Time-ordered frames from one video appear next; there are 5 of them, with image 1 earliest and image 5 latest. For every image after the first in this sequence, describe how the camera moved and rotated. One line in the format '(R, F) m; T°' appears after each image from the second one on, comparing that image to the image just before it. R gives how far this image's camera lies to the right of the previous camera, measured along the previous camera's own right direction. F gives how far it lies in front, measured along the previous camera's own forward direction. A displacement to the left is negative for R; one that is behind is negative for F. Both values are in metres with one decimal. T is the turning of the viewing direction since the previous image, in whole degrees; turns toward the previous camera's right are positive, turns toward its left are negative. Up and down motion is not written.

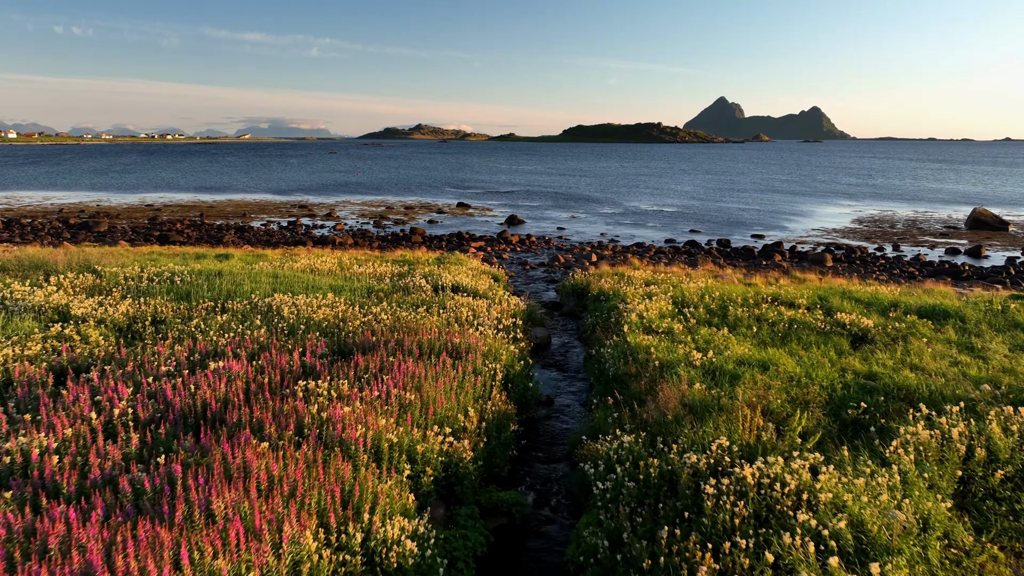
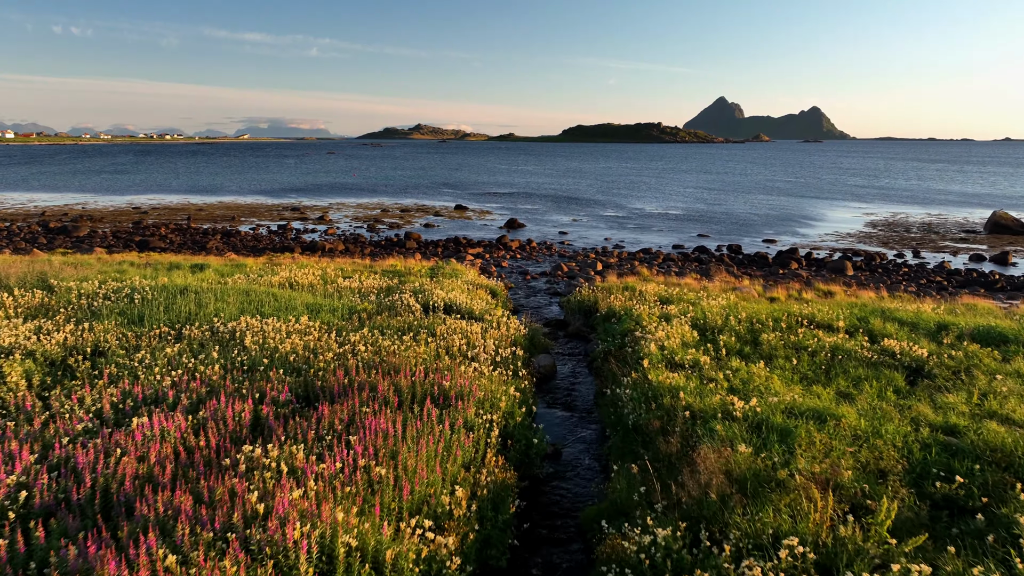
(0.0, +1.5) m; 0°
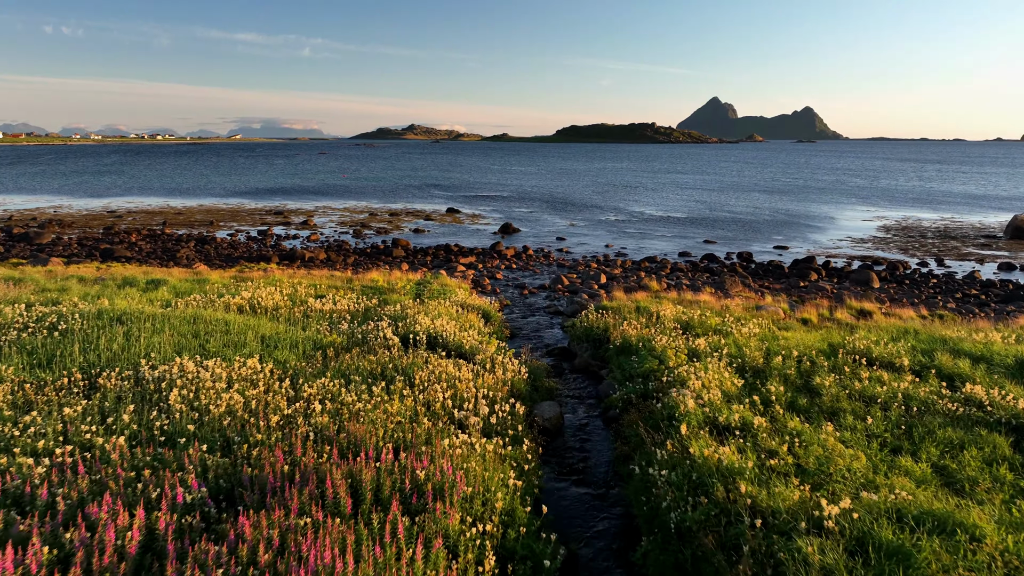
(0.0, +2.0) m; 0°
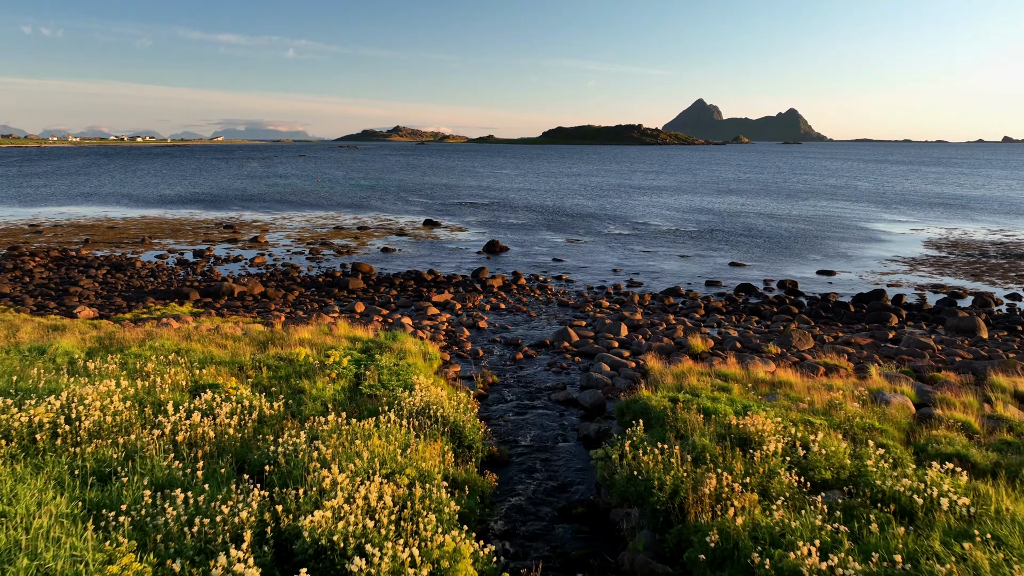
(0.0, +5.4) m; +1°
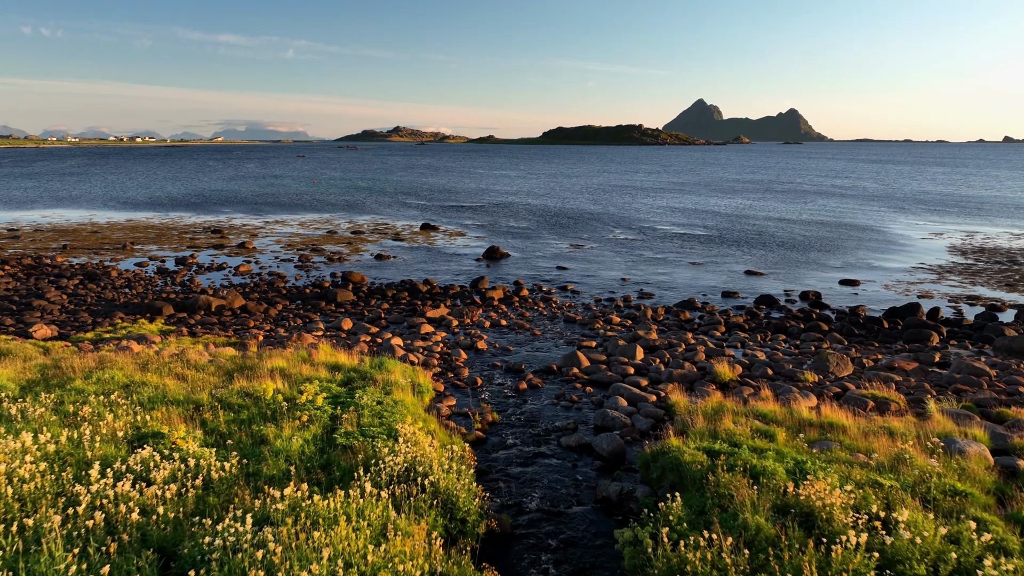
(0.0, +1.6) m; 0°
